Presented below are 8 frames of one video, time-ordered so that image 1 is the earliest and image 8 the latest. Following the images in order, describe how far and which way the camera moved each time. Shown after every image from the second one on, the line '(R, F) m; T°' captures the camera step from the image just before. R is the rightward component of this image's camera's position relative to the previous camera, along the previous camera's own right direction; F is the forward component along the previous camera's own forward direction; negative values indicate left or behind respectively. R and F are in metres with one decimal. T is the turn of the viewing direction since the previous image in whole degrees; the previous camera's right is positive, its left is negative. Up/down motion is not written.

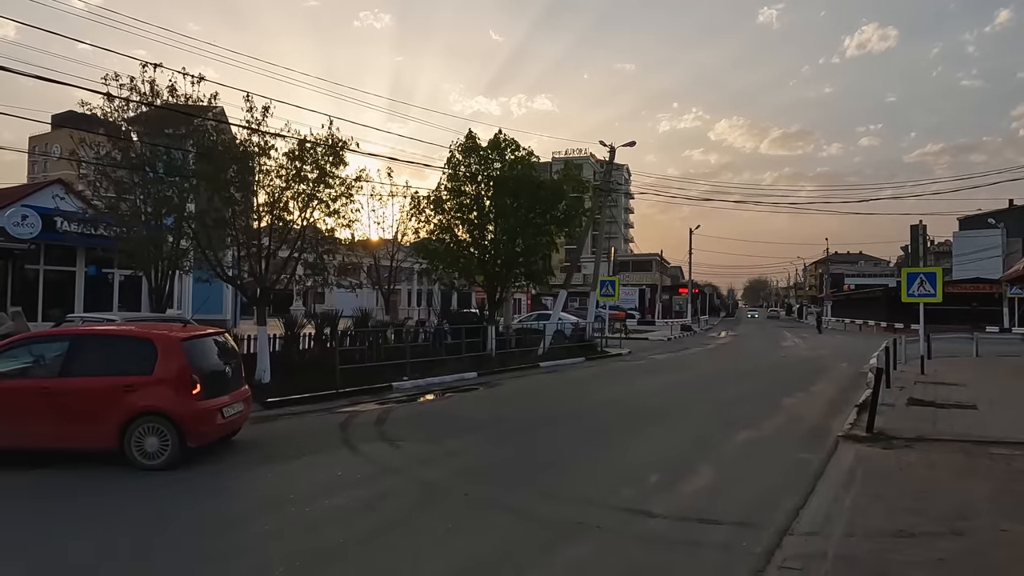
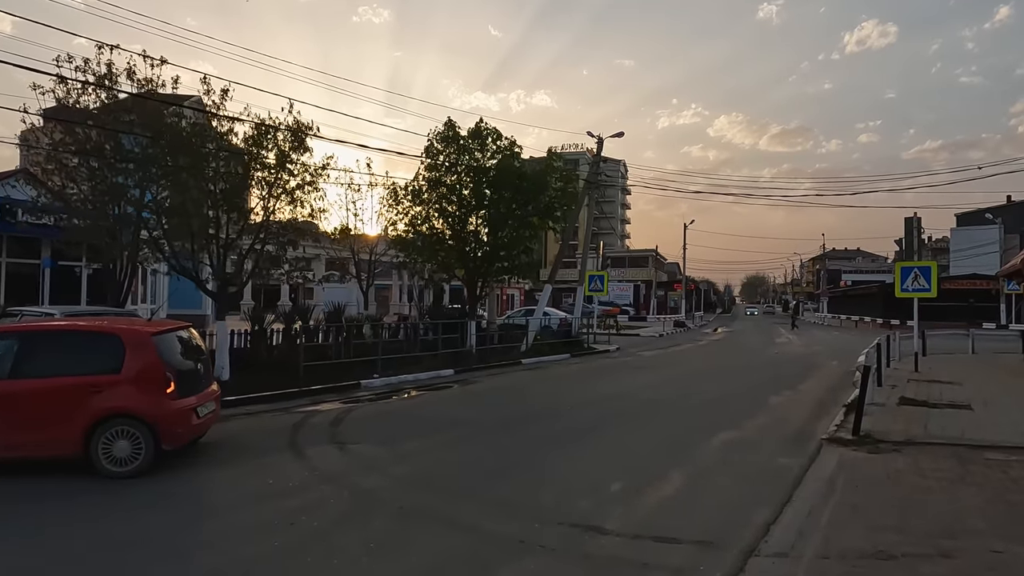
(+0.5, +0.7) m; 0°
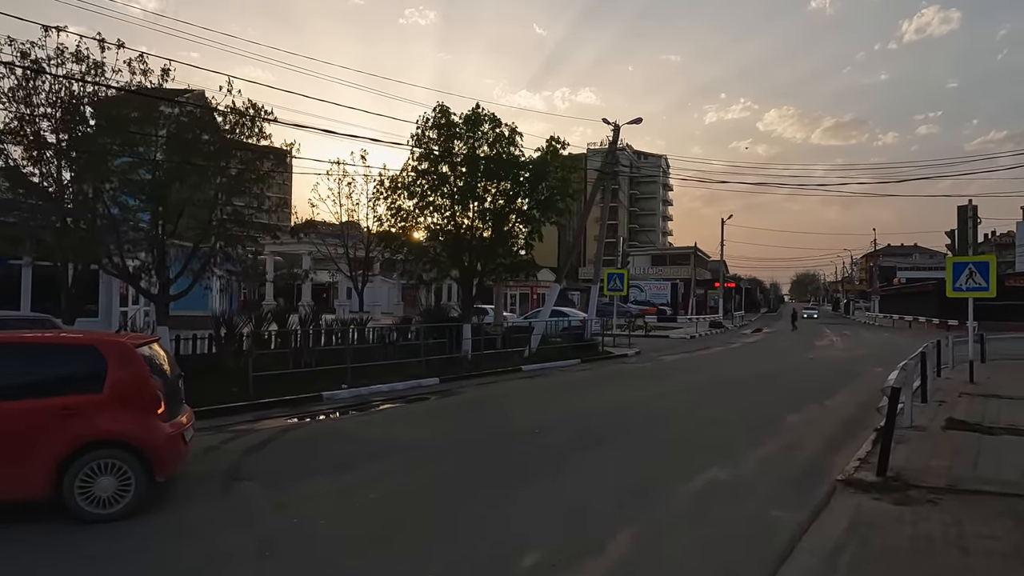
(+1.3, +1.8) m; -4°
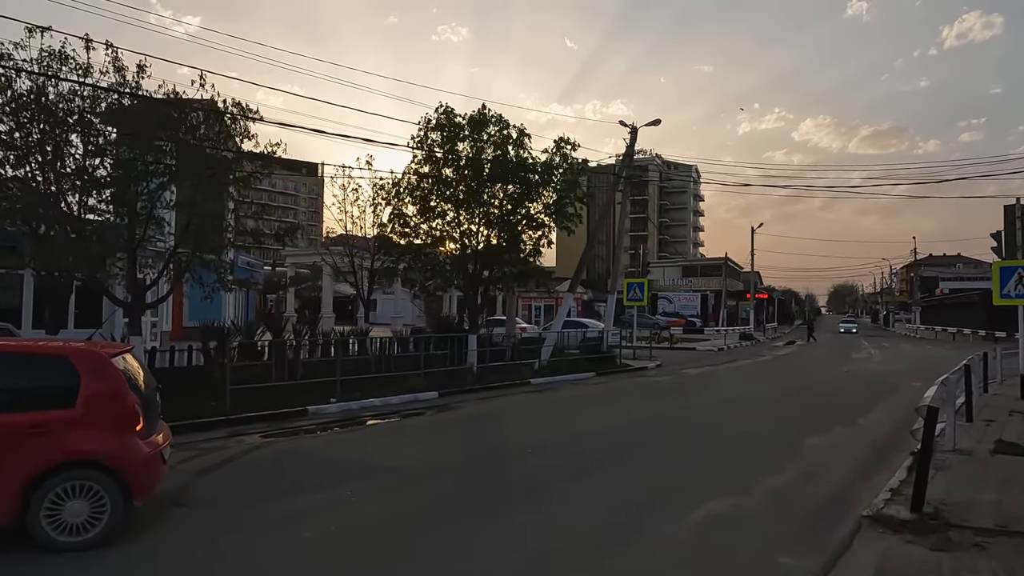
(+0.6, +1.0) m; -3°
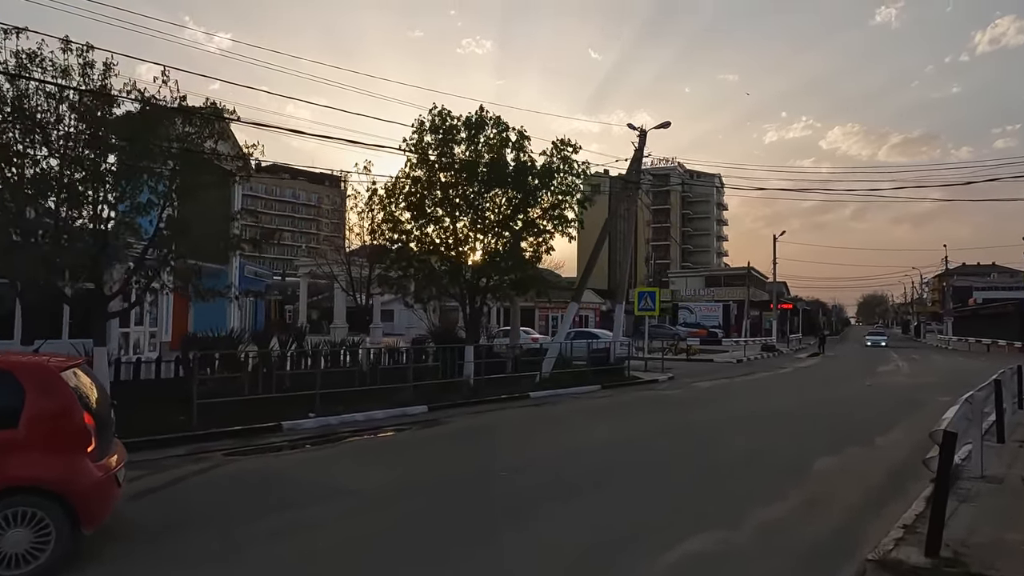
(+0.7, +0.8) m; -2°
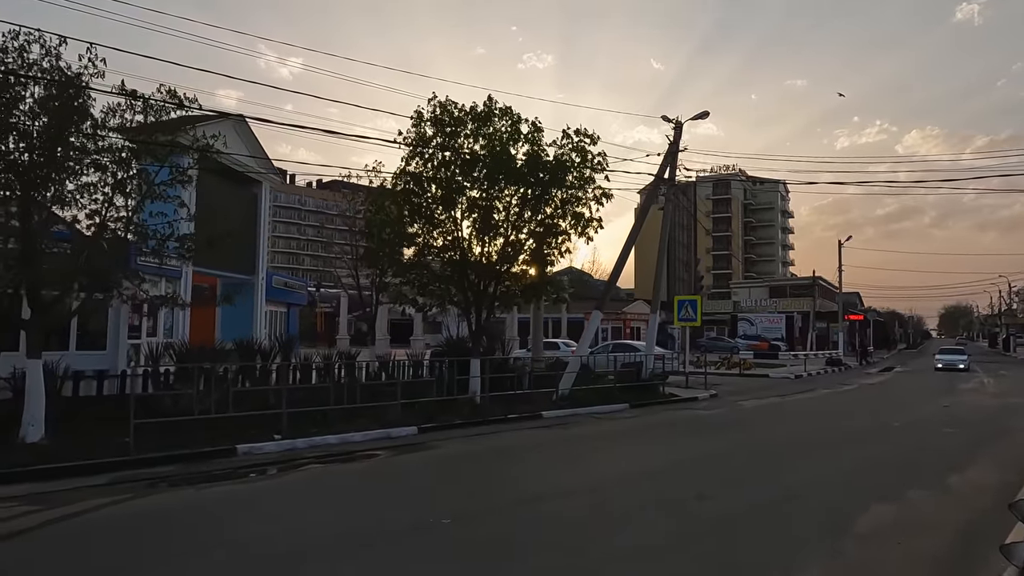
(+1.2, +1.7) m; -5°
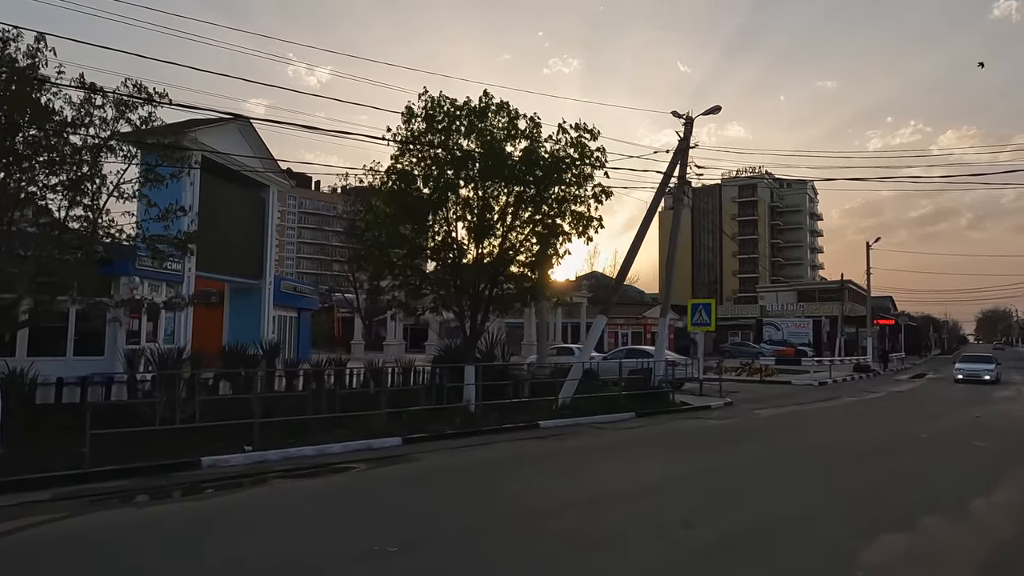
(+0.7, +0.7) m; -2°
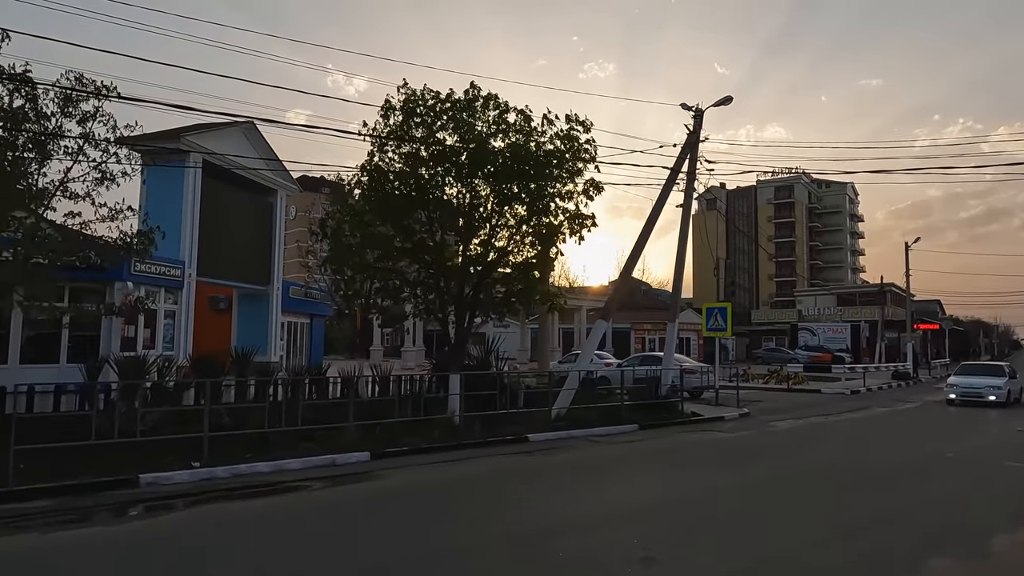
(+1.0, +1.0) m; -3°
